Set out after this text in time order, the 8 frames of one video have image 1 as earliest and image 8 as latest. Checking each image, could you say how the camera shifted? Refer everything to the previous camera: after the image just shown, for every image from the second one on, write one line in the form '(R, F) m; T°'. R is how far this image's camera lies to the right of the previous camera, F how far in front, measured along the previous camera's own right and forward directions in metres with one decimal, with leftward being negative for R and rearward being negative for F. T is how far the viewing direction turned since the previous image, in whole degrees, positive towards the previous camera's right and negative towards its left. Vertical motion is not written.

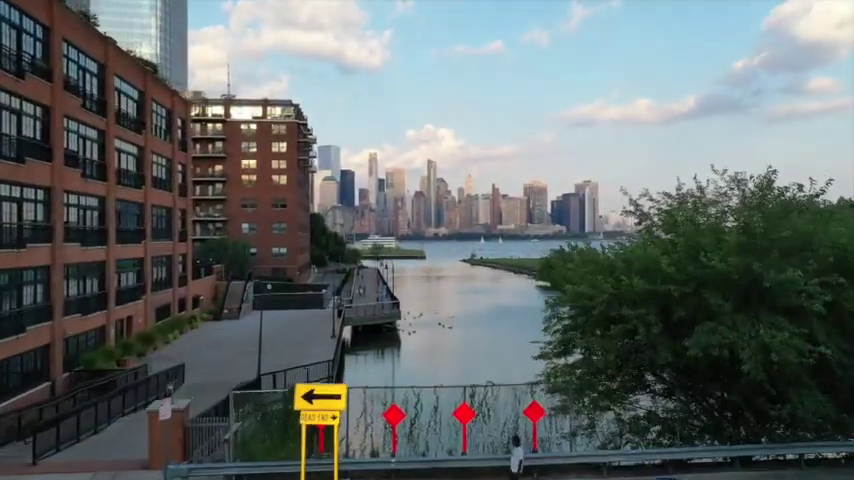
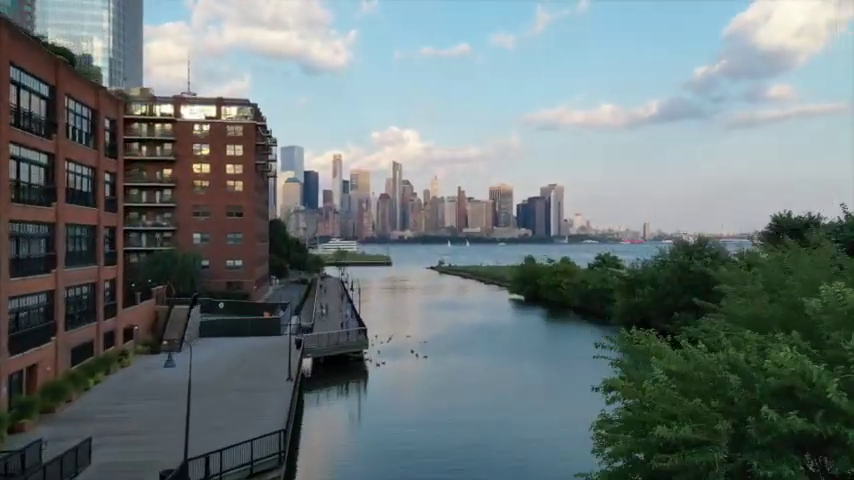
(-0.4, +4.7) m; +3°
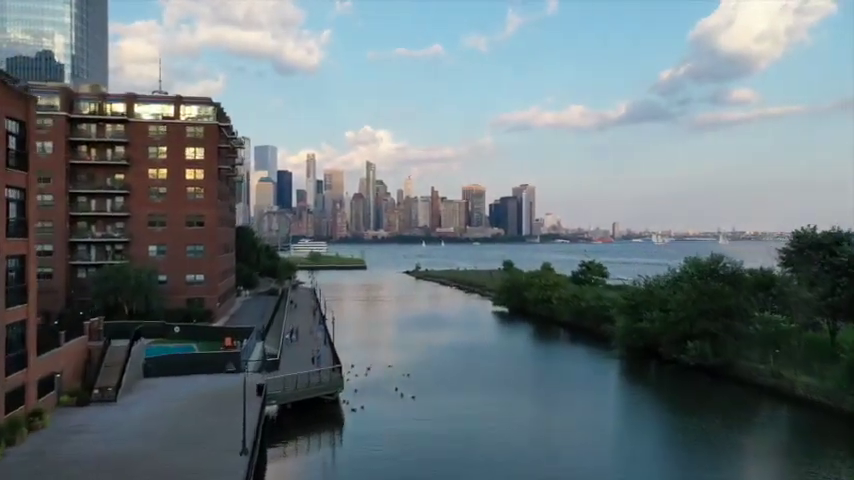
(-0.6, +5.2) m; +2°
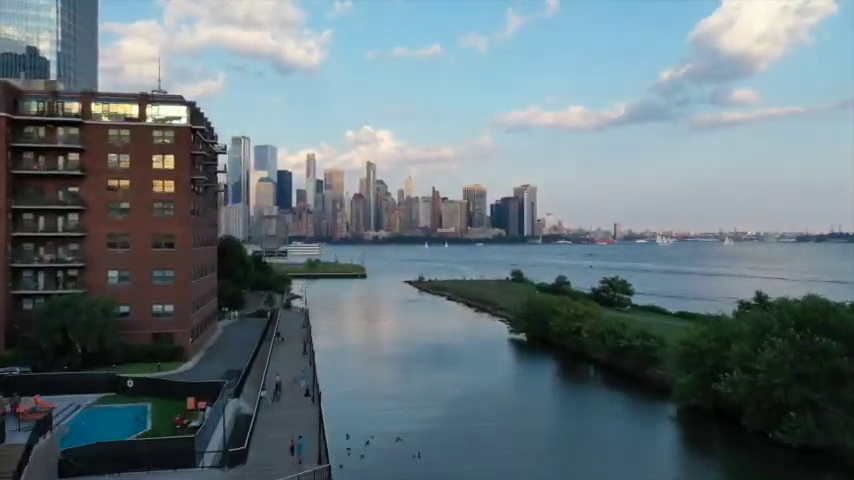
(-0.8, +9.3) m; 0°
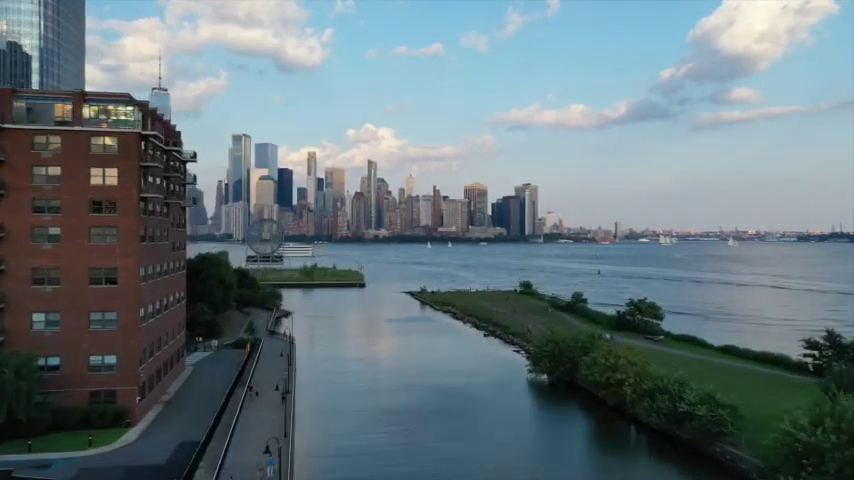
(-0.4, +10.4) m; 0°
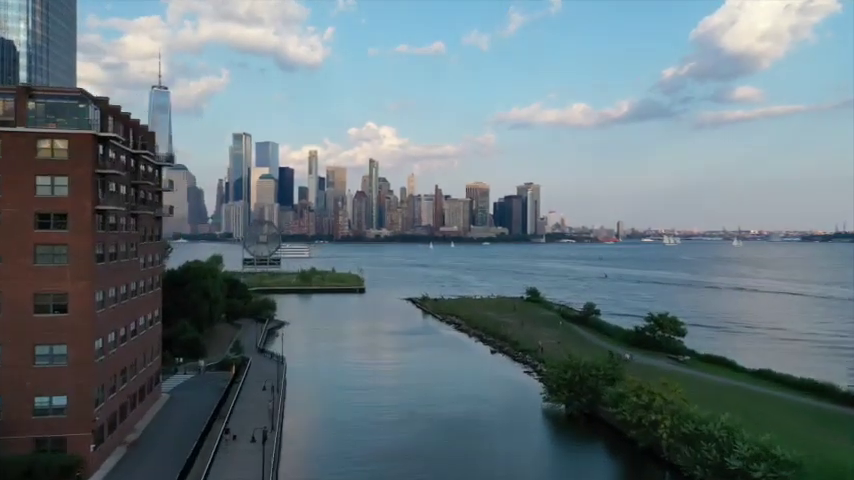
(-0.2, +6.2) m; 0°
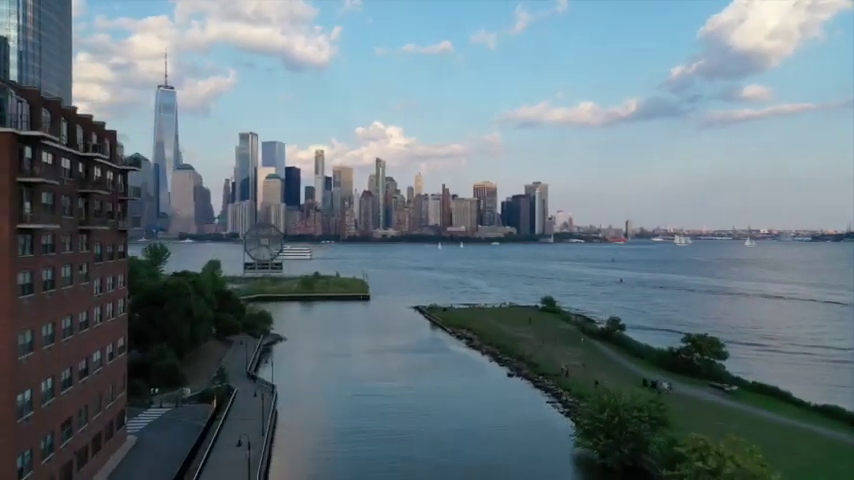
(-0.3, +7.9) m; -1°
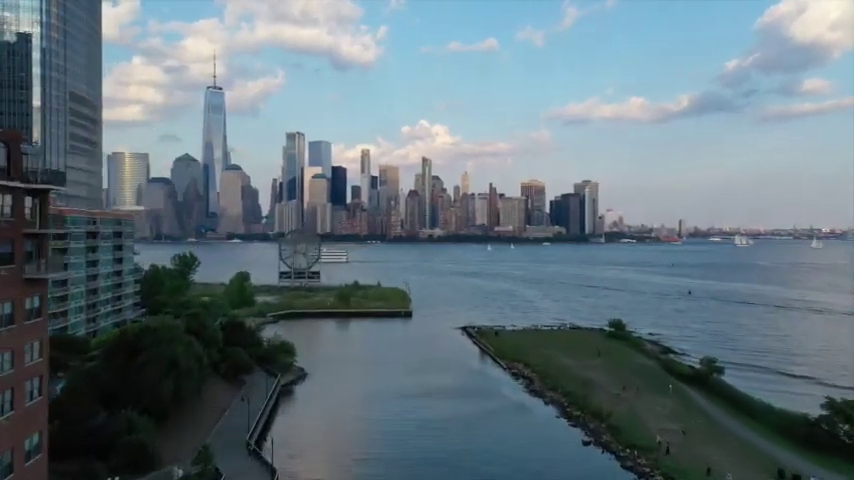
(-0.4, +15.5) m; -4°
